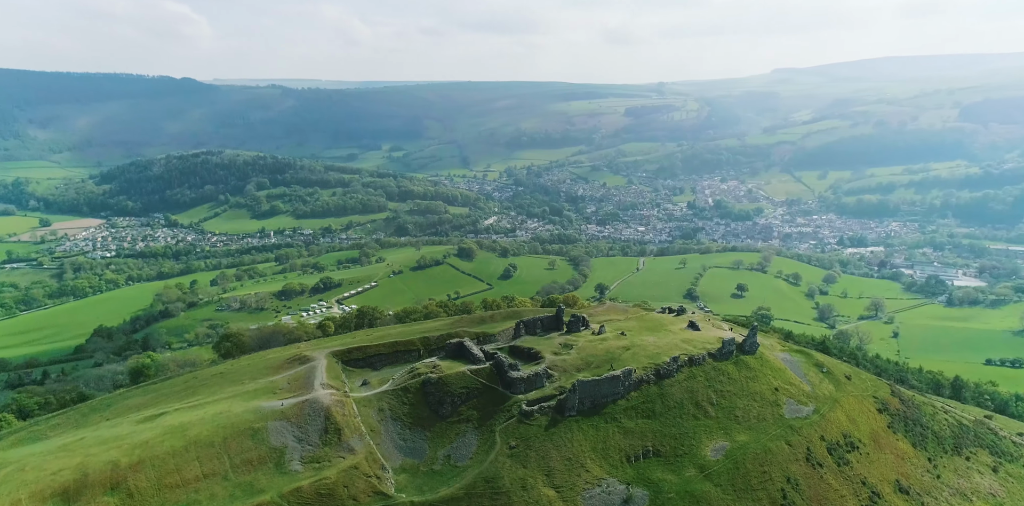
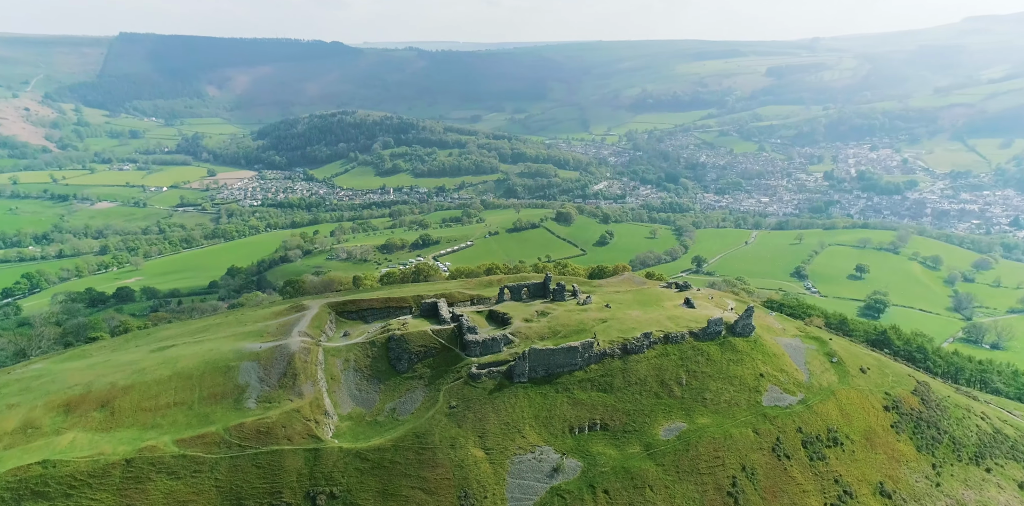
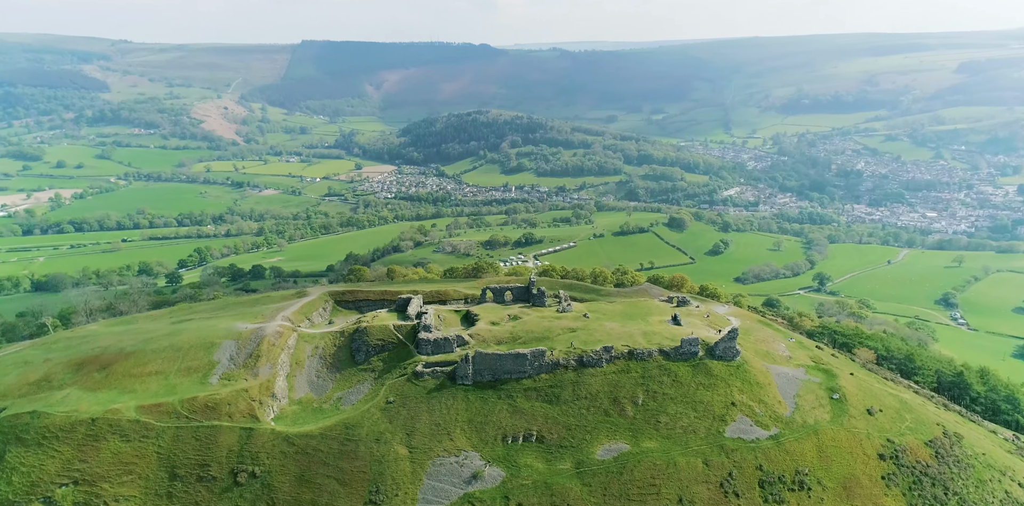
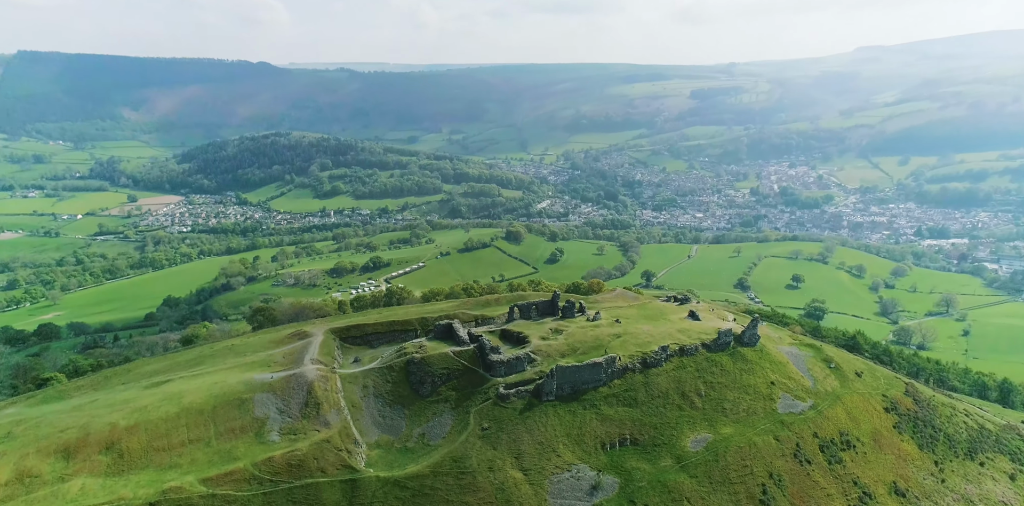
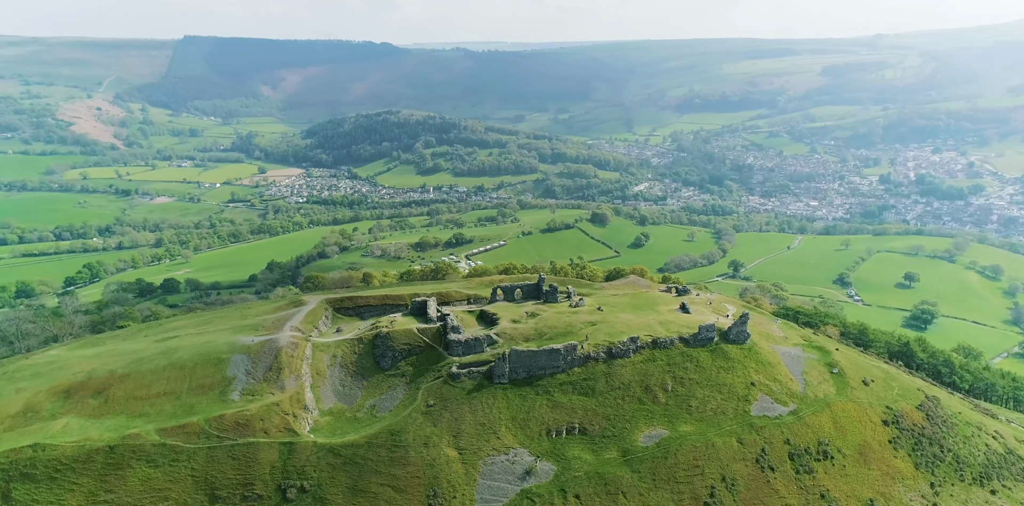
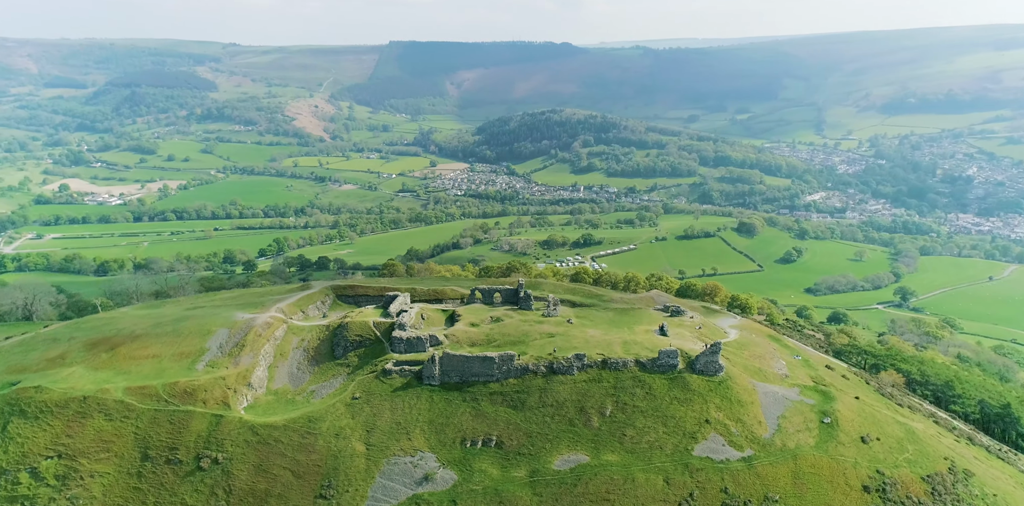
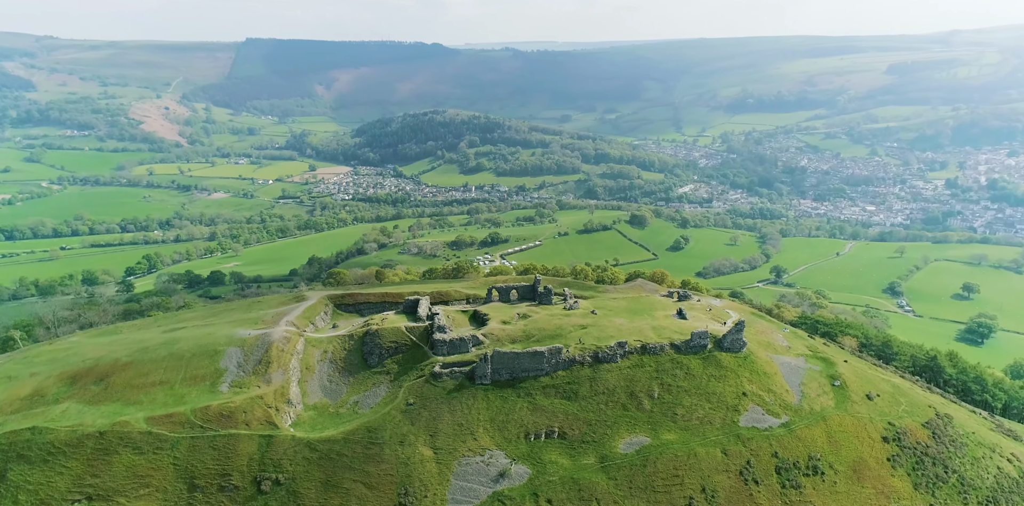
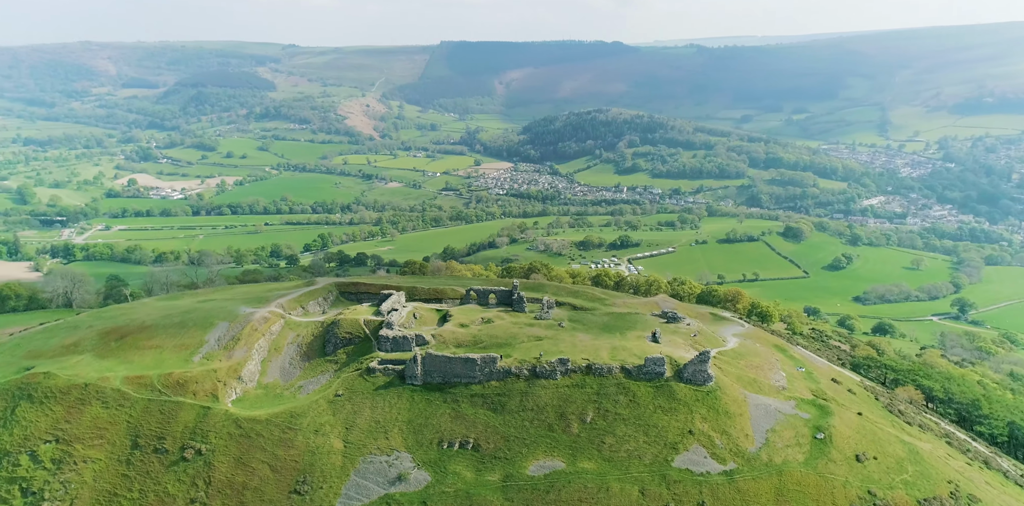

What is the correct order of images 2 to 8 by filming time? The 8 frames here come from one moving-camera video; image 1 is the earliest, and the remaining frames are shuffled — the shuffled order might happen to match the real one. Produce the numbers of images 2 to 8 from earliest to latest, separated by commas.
4, 2, 5, 7, 3, 6, 8
